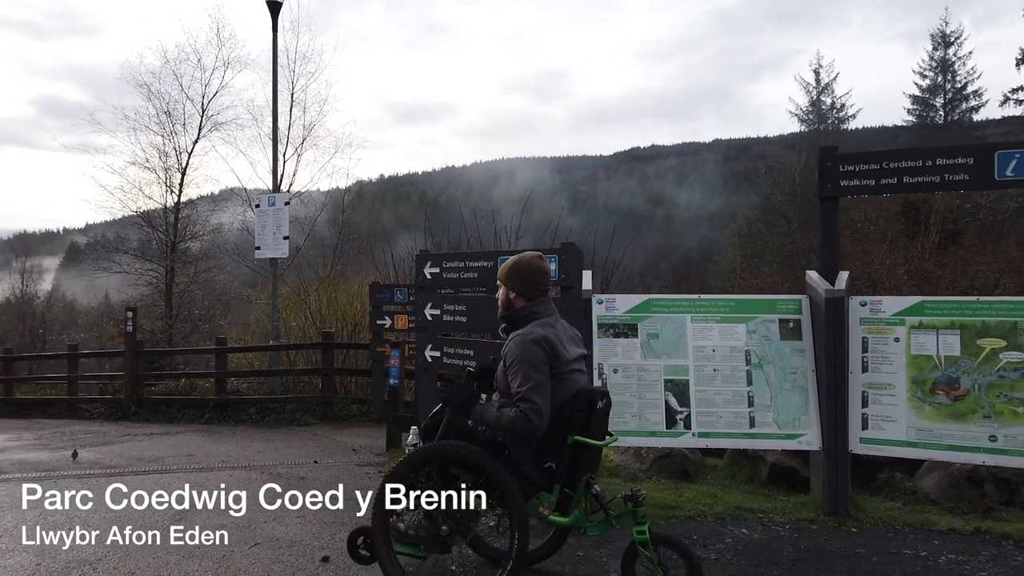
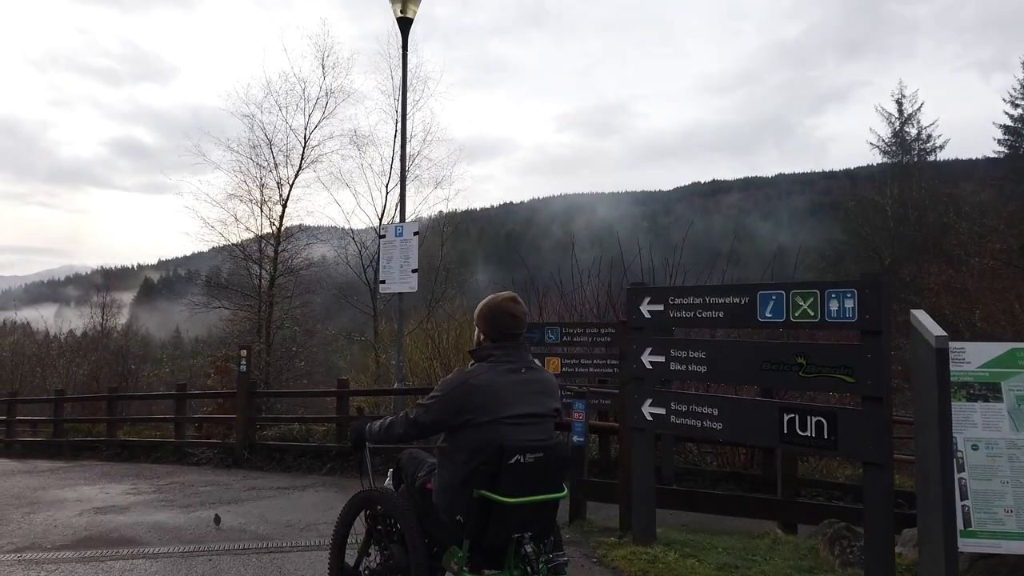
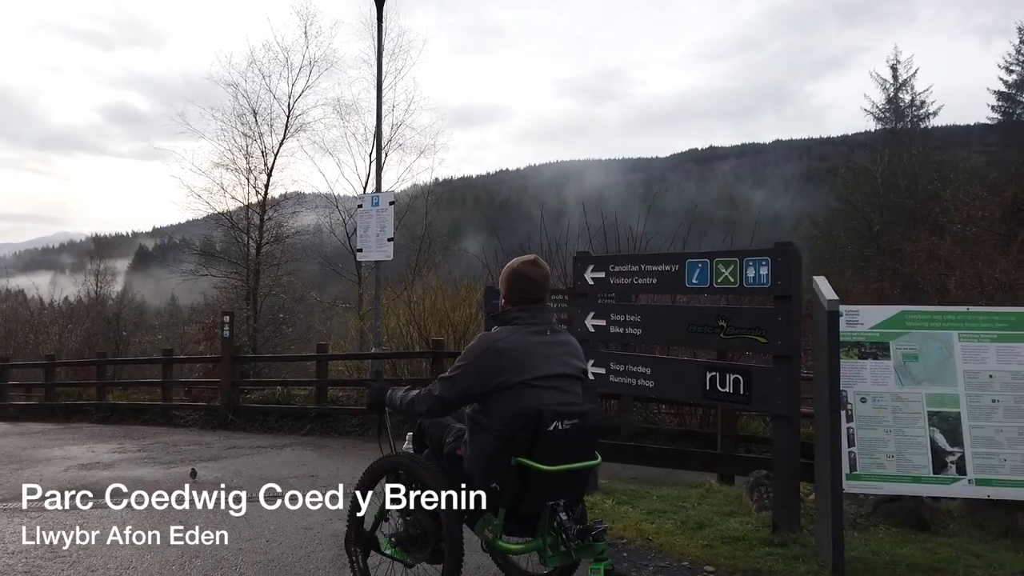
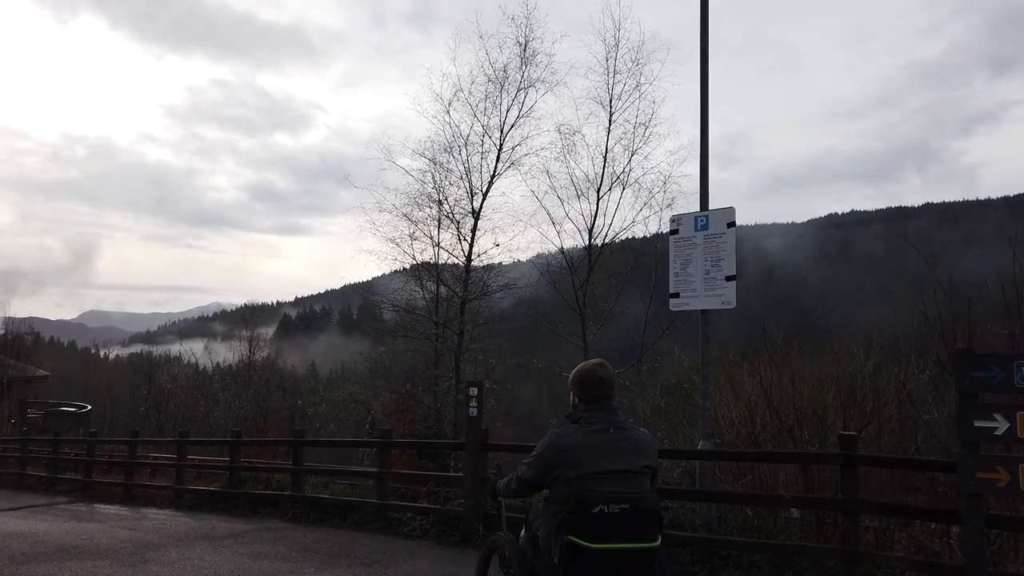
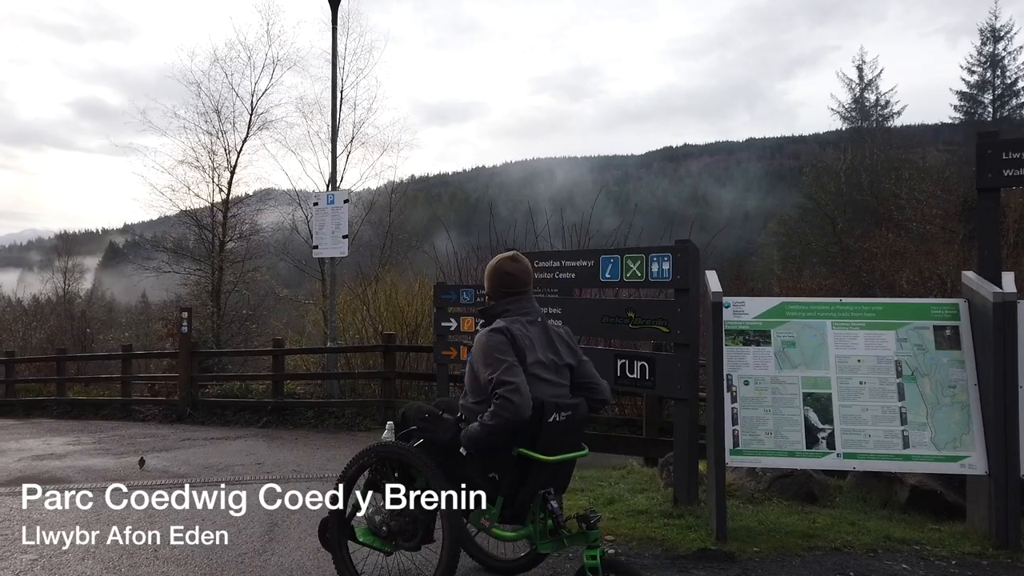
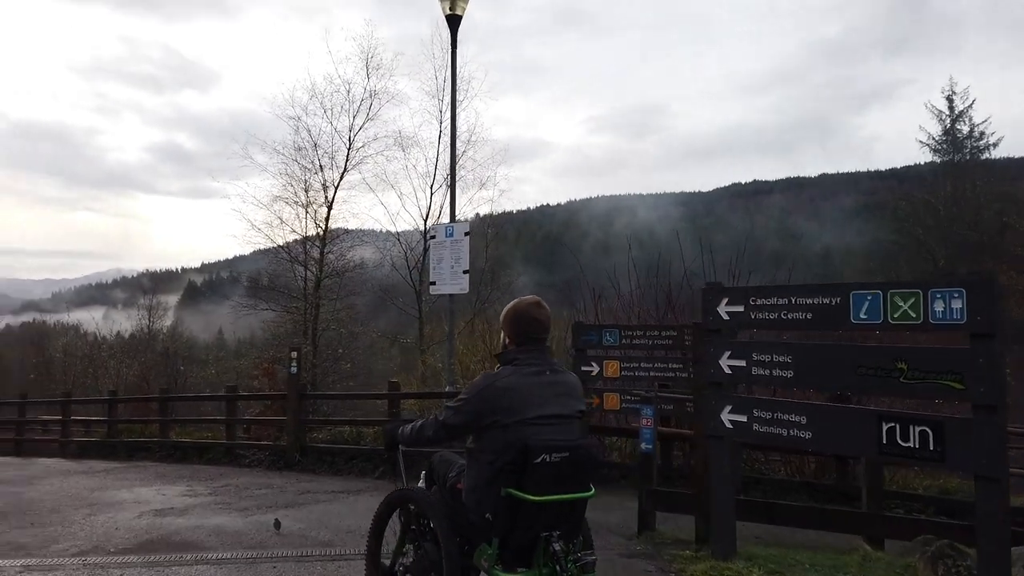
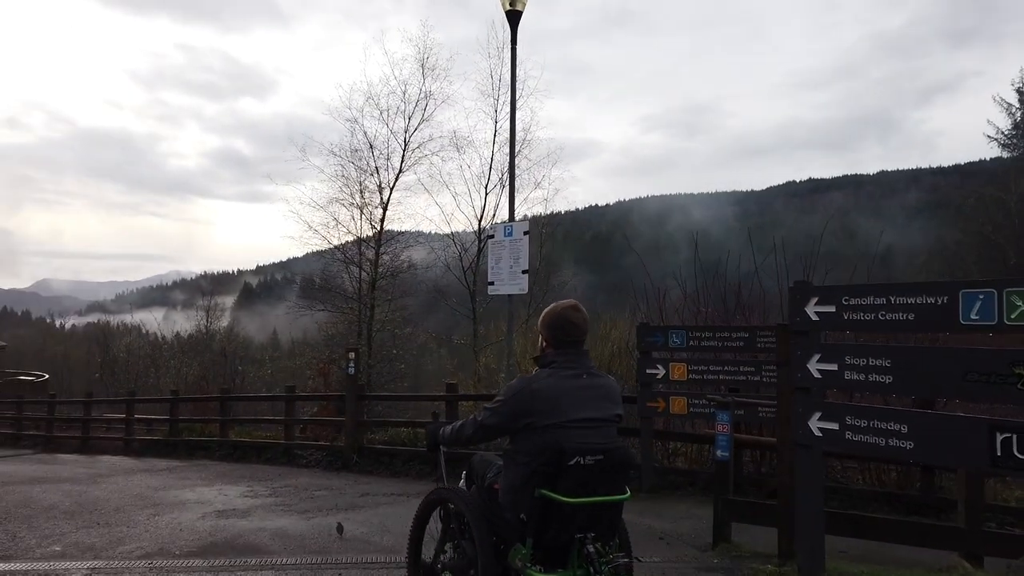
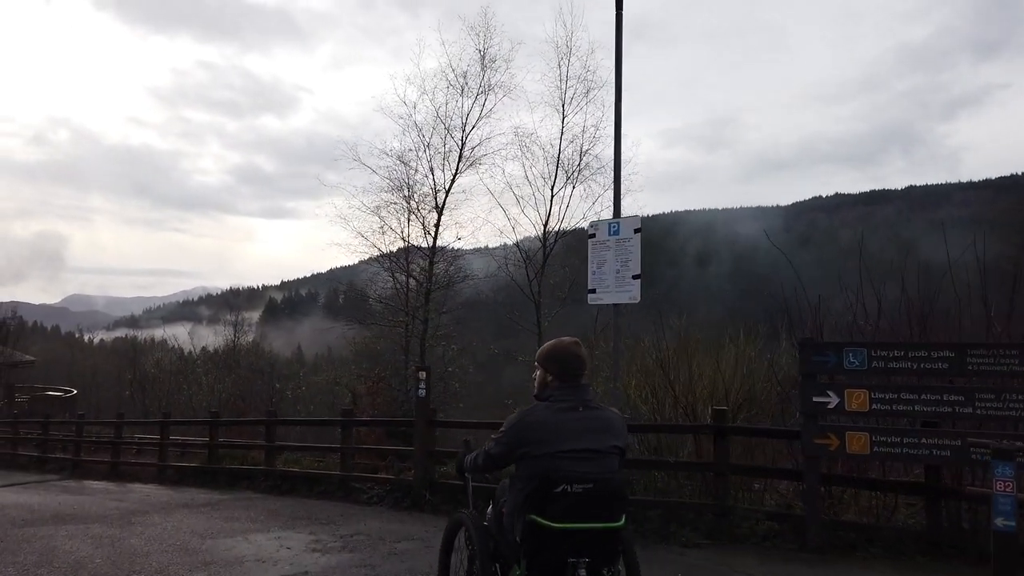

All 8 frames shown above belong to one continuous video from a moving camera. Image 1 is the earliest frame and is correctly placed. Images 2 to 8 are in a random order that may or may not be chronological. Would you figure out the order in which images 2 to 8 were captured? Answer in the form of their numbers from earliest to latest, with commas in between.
5, 3, 2, 6, 7, 8, 4
